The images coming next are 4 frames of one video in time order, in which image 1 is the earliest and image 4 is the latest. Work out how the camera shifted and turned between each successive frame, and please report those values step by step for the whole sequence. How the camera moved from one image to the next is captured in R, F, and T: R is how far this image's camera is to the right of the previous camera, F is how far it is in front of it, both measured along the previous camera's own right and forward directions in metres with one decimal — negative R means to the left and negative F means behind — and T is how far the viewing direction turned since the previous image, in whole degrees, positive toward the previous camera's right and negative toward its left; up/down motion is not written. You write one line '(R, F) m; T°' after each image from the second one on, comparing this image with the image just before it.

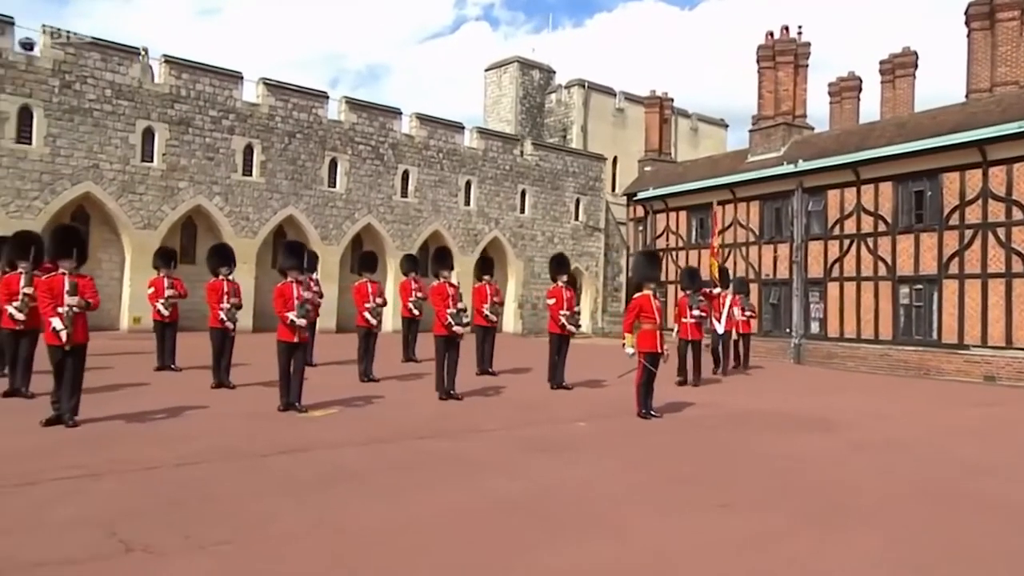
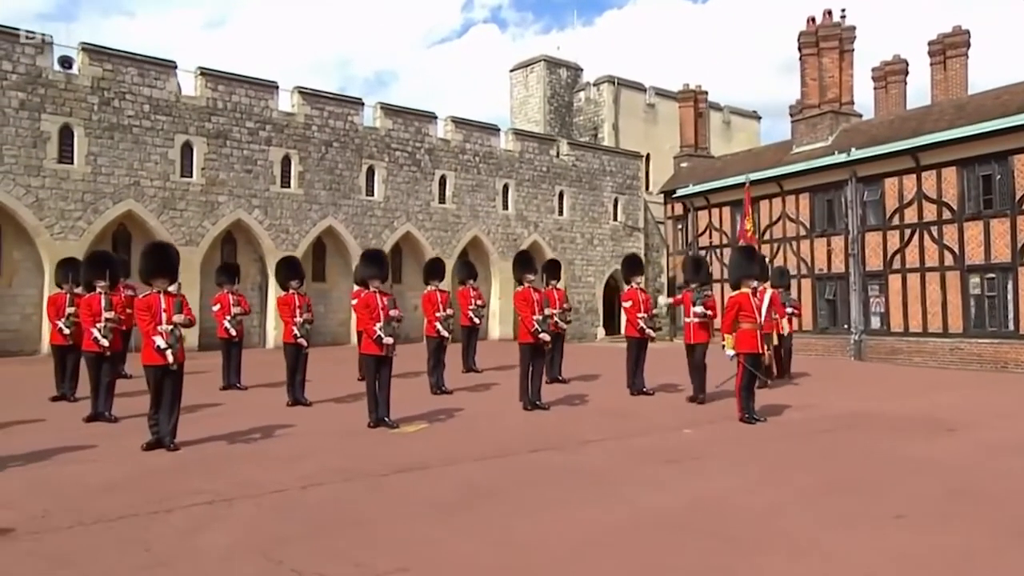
(-0.9, +0.3) m; 0°
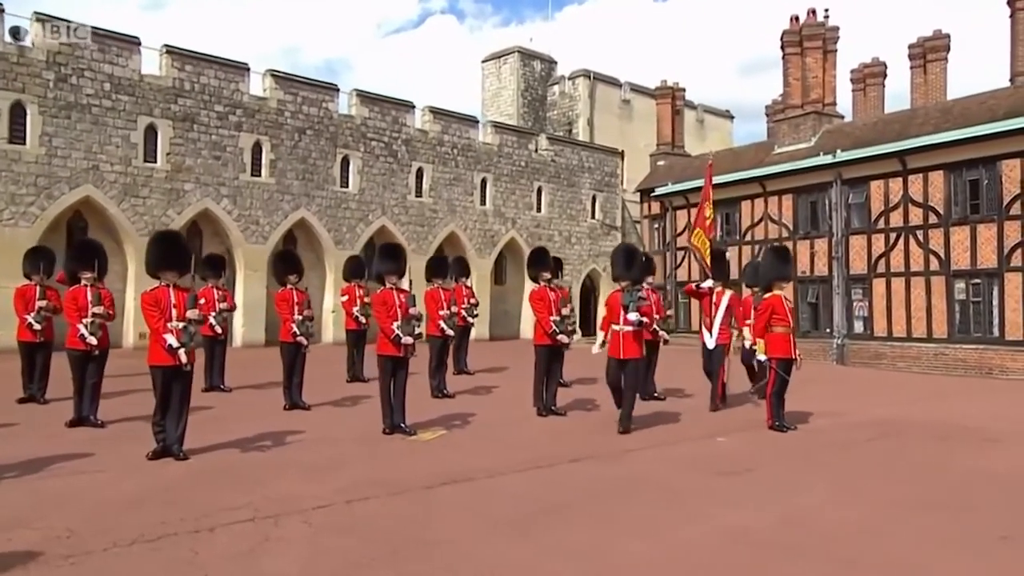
(-0.8, +0.6) m; +4°
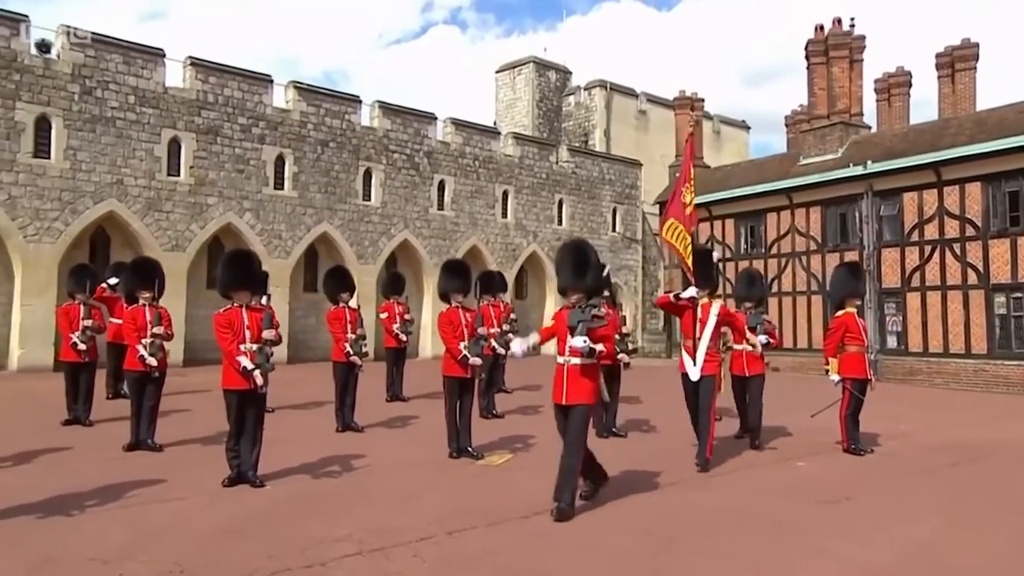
(-0.7, +0.2) m; +1°
